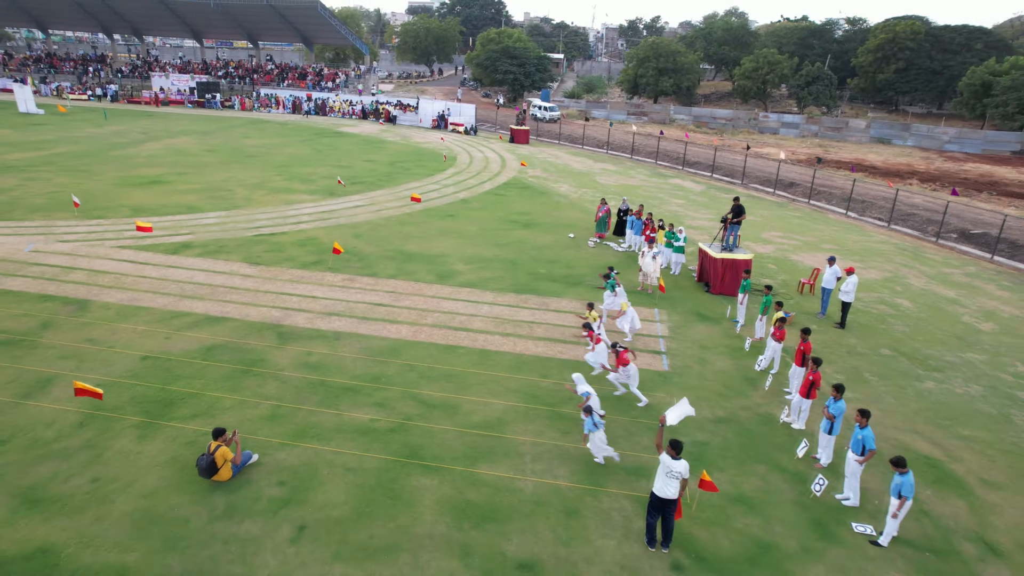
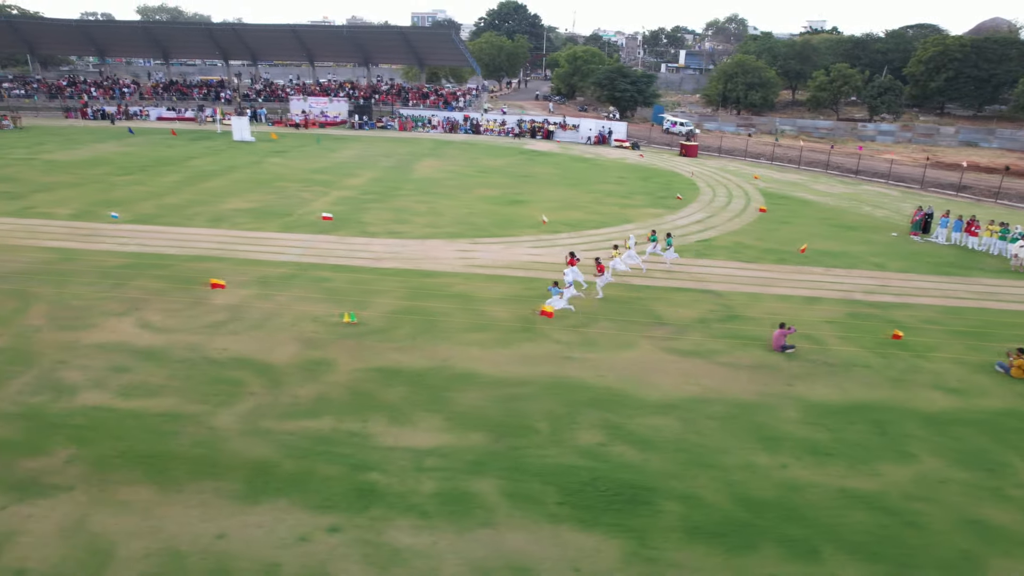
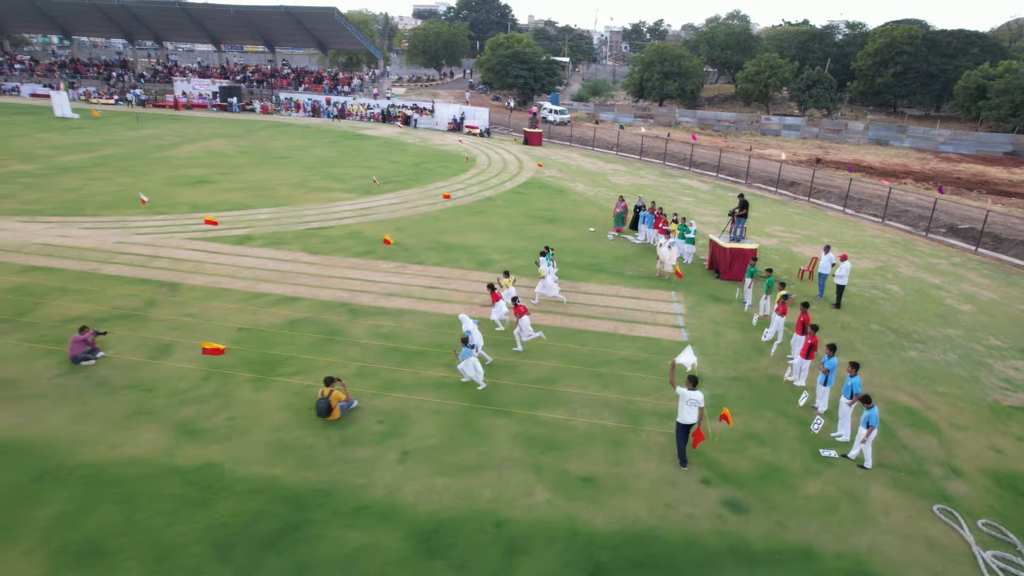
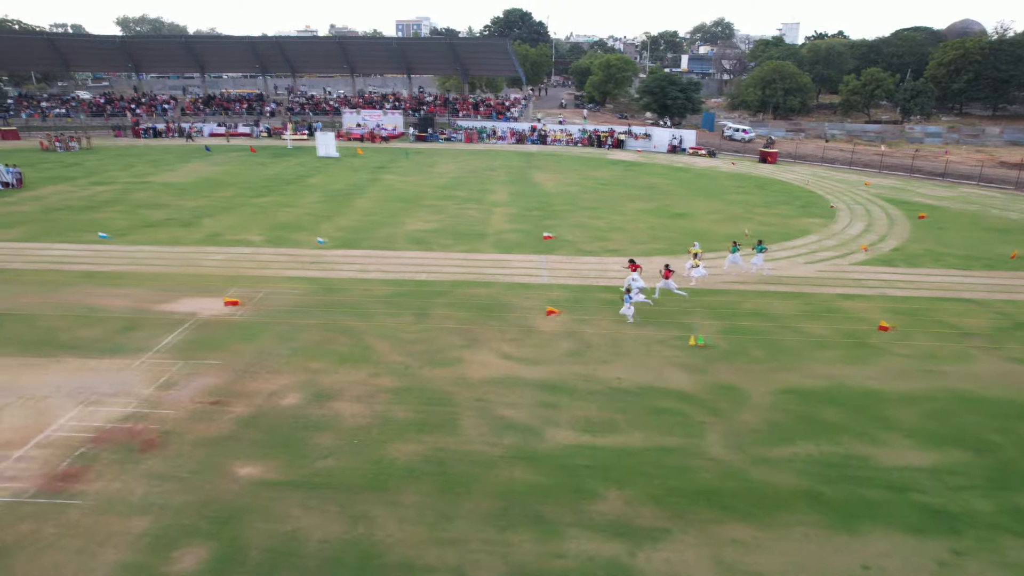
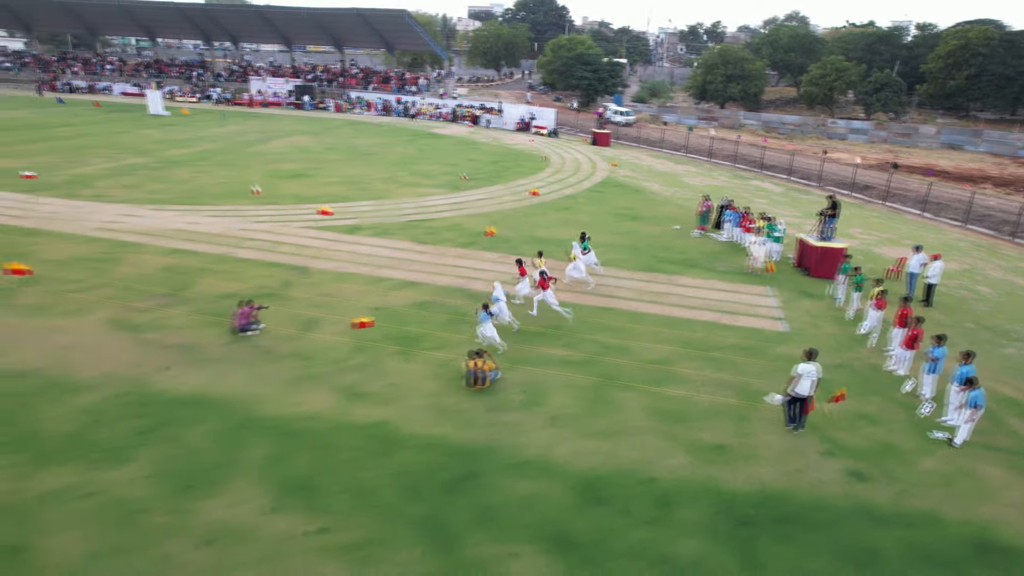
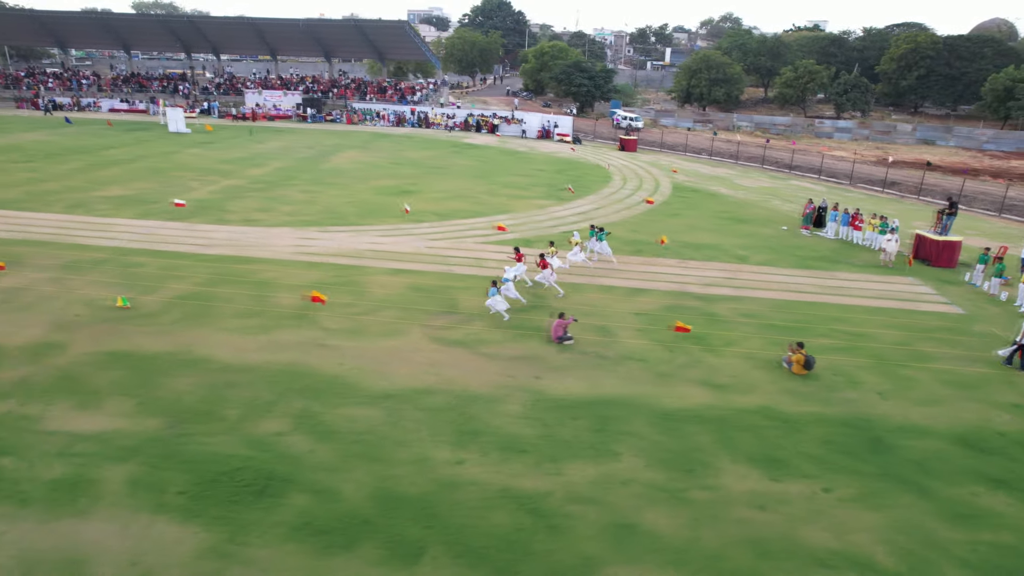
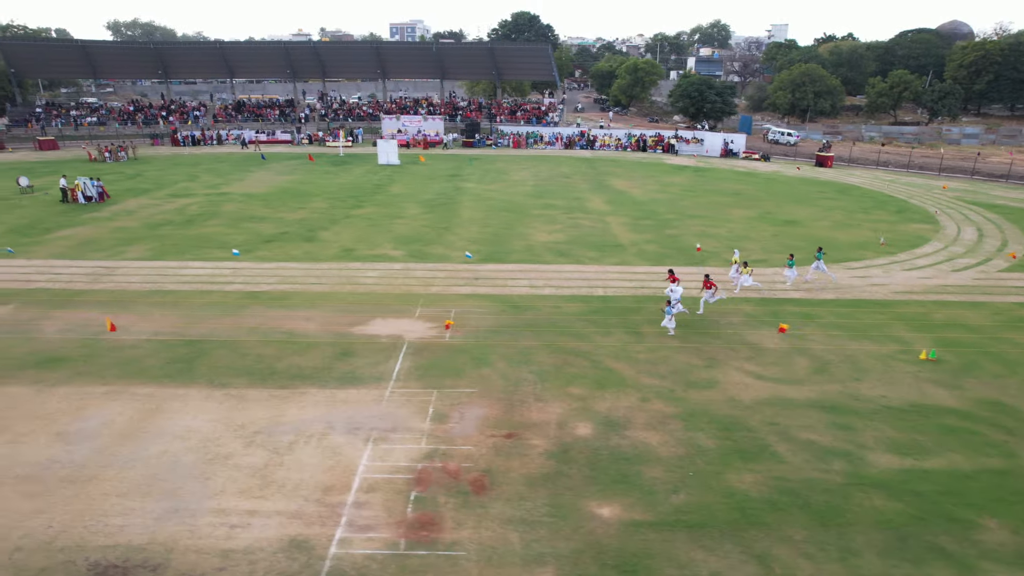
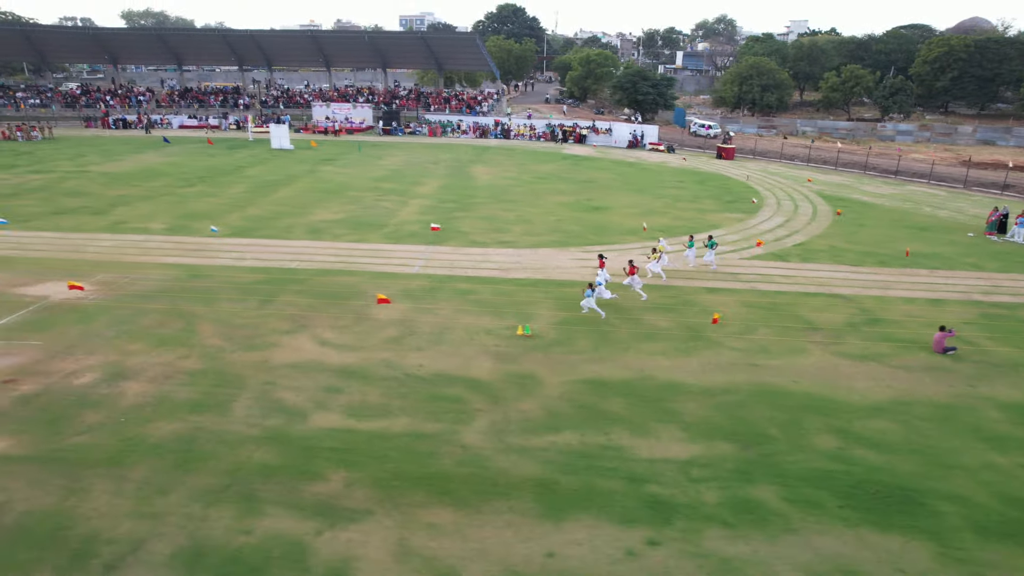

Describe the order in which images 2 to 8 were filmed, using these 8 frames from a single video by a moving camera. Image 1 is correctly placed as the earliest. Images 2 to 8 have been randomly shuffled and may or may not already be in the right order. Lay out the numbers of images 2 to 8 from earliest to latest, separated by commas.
3, 5, 6, 2, 8, 4, 7
